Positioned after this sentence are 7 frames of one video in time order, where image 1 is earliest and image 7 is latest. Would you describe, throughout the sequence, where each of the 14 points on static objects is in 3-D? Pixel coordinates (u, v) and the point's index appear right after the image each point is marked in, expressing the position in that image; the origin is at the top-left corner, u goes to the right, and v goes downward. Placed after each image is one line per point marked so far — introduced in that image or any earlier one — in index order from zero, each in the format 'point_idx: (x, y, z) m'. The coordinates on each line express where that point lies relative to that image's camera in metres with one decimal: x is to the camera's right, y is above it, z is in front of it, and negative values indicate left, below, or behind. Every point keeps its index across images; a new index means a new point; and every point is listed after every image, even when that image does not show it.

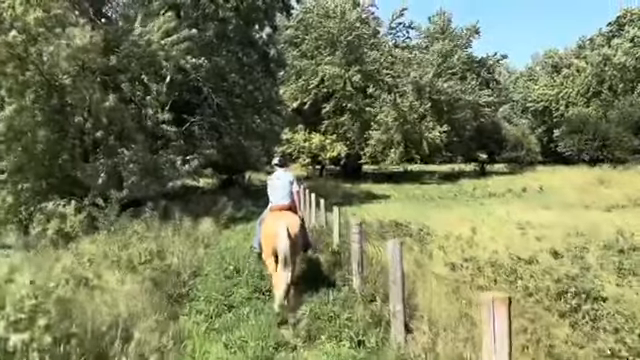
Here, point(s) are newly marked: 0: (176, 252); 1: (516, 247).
0: (-4.3, -2.2, +16.1) m
1: (+6.8, -2.3, +18.5) m
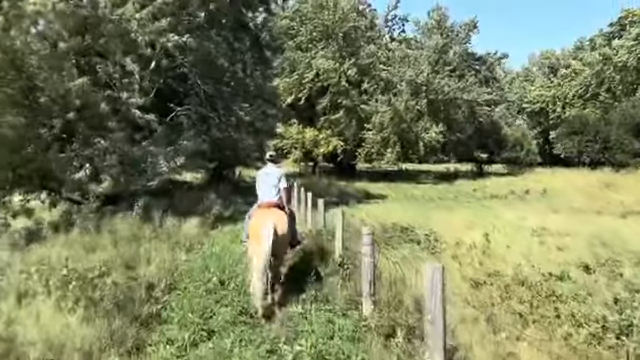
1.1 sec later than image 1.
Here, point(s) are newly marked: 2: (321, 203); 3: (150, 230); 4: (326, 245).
0: (-4.3, -2.1, +13.8) m
1: (+6.7, -2.4, +16.4) m
2: (+0.1, -0.9, +18.4) m
3: (-5.7, -1.7, +18.1) m
4: (+0.2, -1.9, +14.9) m
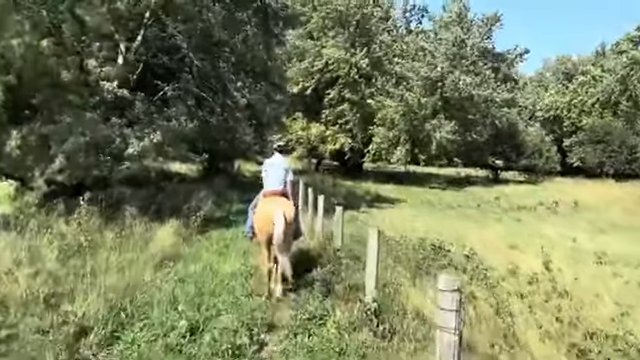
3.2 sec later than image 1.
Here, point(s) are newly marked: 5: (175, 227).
0: (-4.0, -1.9, +9.5) m
1: (+7.0, -2.8, +12.1) m
2: (+0.5, -0.9, +14.1) m
3: (-5.4, -1.4, +13.8) m
4: (+0.6, -2.0, +10.6) m
5: (-4.5, -1.5, +16.6) m
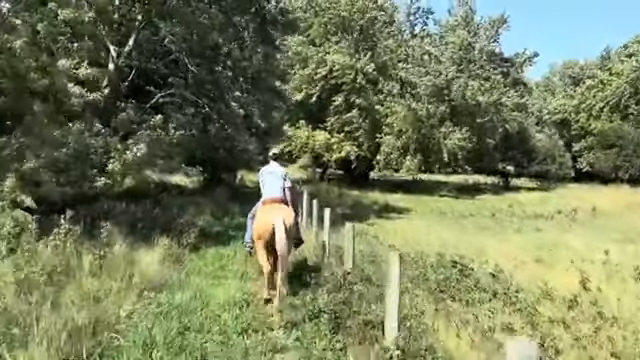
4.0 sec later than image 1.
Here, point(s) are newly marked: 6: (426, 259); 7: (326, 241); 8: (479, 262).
0: (-3.9, -2.1, +7.8) m
1: (+7.2, -2.9, +10.3) m
2: (+0.6, -1.2, +12.4) m
3: (-5.2, -1.8, +12.2) m
4: (+0.7, -2.2, +8.9) m
5: (-4.3, -1.9, +15.0) m
6: (+3.0, -2.3, +15.3) m
7: (+0.2, -1.7, +14.4) m
8: (+4.8, -2.5, +16.4) m
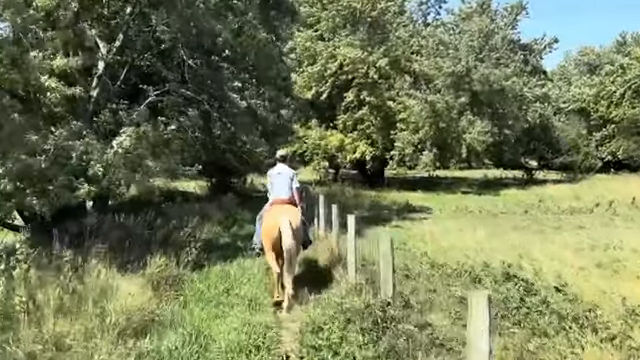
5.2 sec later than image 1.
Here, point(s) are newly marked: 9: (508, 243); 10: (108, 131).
0: (-3.5, -2.3, +5.4) m
1: (+7.6, -2.6, +7.7) m
2: (+1.1, -1.2, +9.9) m
3: (-4.7, -2.0, +9.8) m
4: (+1.1, -2.2, +6.3) m
5: (-3.8, -2.1, +12.5) m
6: (+3.6, -2.2, +12.8) m
7: (+0.7, -1.7, +11.8) m
8: (+5.4, -2.3, +13.8) m
9: (+6.9, -2.3, +19.8) m
10: (-6.6, +1.5, +17.4) m
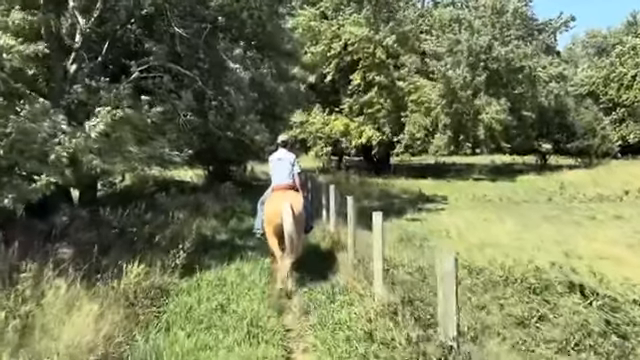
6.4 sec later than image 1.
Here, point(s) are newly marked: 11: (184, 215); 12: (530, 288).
0: (-3.1, -2.3, +3.0) m
1: (+8.0, -2.5, +5.2) m
2: (+1.4, -1.0, +7.4) m
3: (-4.4, -1.9, +7.3) m
4: (+1.4, -2.1, +3.9) m
5: (-3.4, -1.9, +10.1) m
6: (+3.9, -1.9, +10.3) m
7: (+1.0, -1.5, +9.4) m
8: (+5.8, -2.0, +11.3) m
9: (+7.2, -1.9, +17.3) m
10: (-6.3, +1.8, +14.9) m
11: (-4.5, -1.3, +17.5) m
12: (+3.9, -1.9, +10.0) m
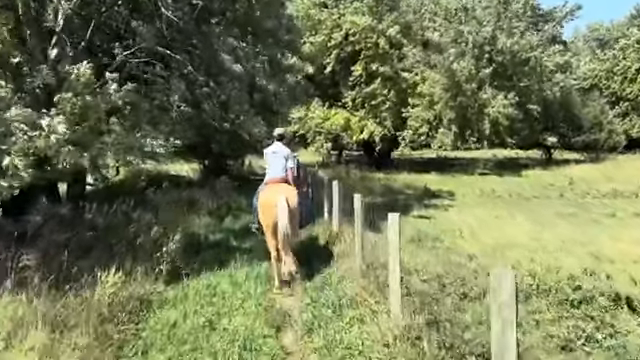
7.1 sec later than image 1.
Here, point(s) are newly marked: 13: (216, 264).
0: (-3.0, -2.3, +1.6) m
1: (+8.0, -2.5, +3.8) m
2: (+1.5, -0.9, +6.0) m
3: (-4.3, -1.8, +5.9) m
4: (+1.5, -2.1, +2.5) m
5: (-3.4, -1.8, +8.7) m
6: (+4.0, -1.8, +8.9) m
7: (+1.1, -1.4, +8.0) m
8: (+5.8, -2.0, +10.0) m
9: (+7.3, -1.7, +15.9) m
10: (-6.3, +1.9, +13.4) m
11: (-4.4, -1.1, +16.1) m
12: (+4.0, -1.8, +8.7) m
13: (-2.2, -1.9, +11.4) m
